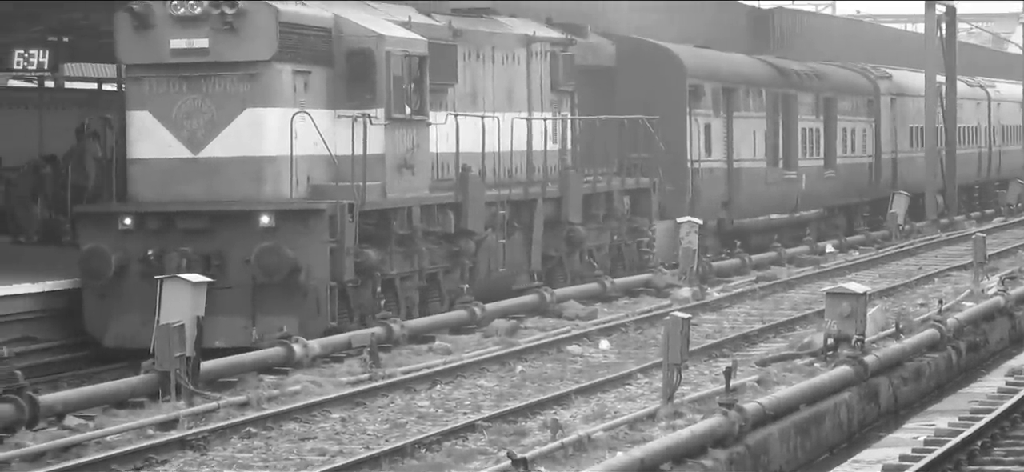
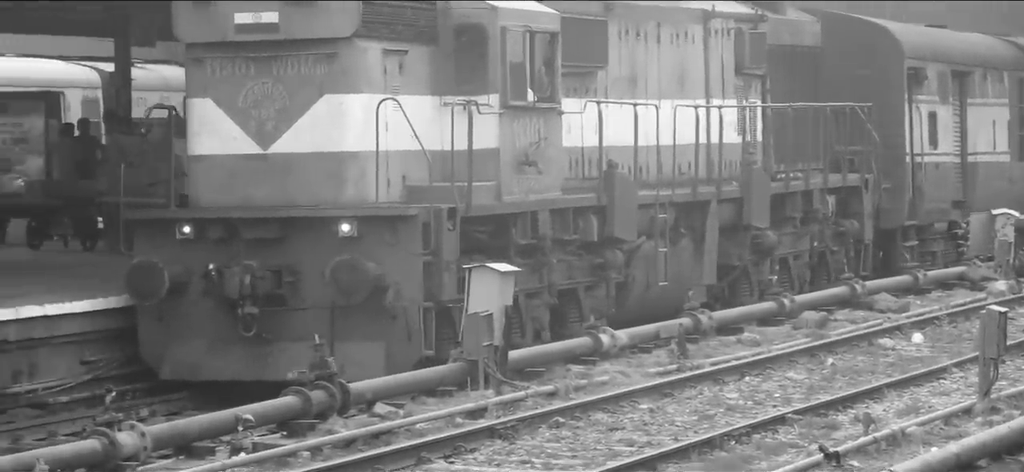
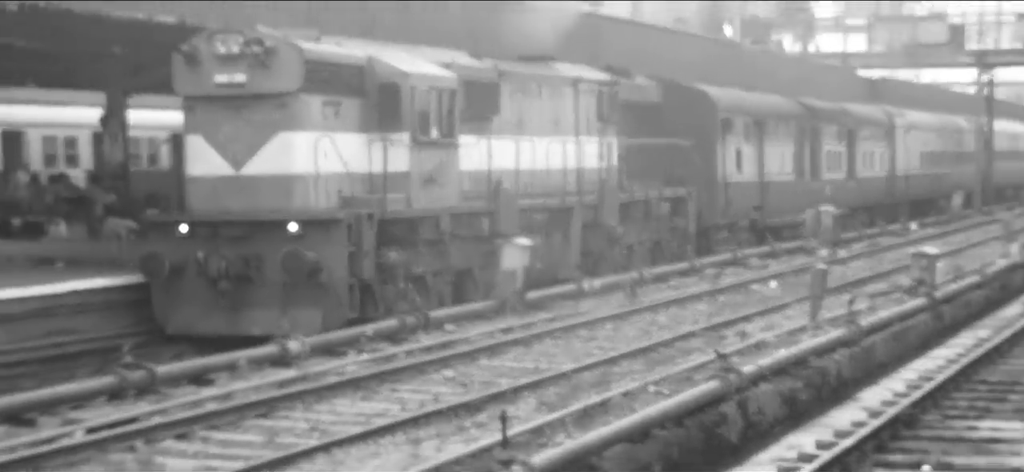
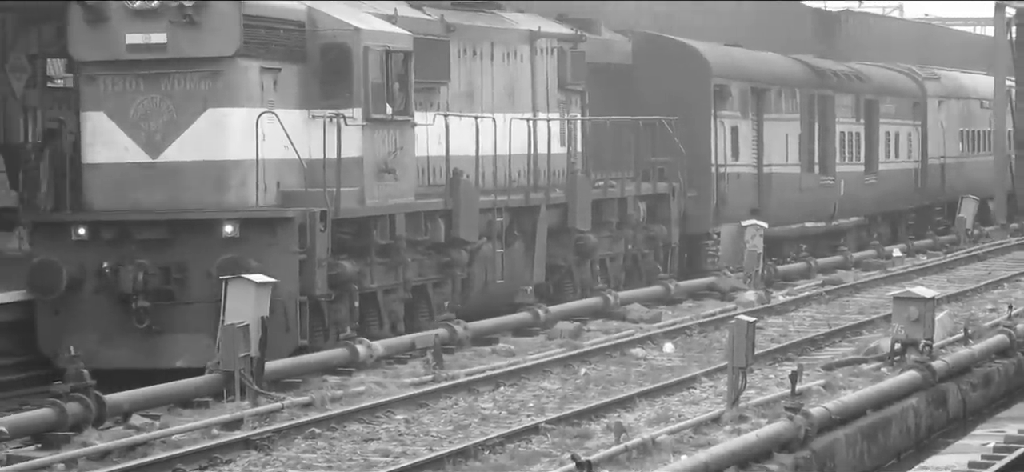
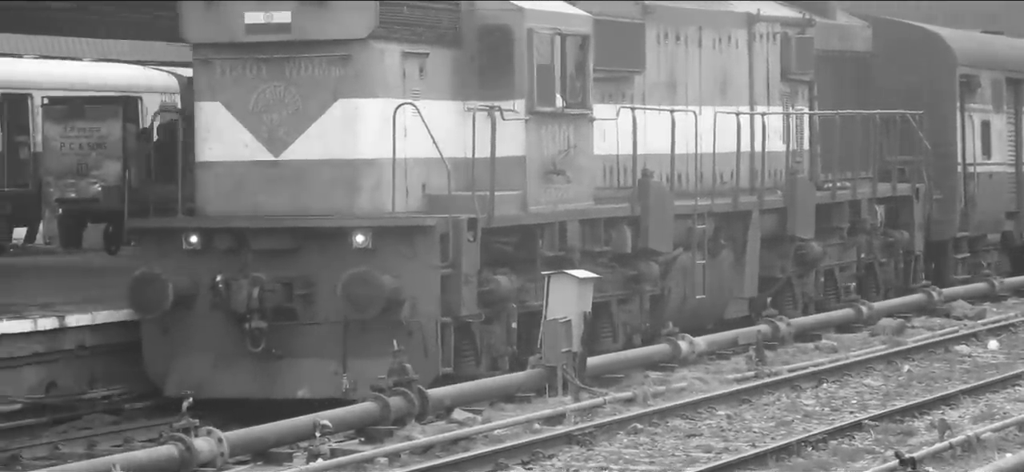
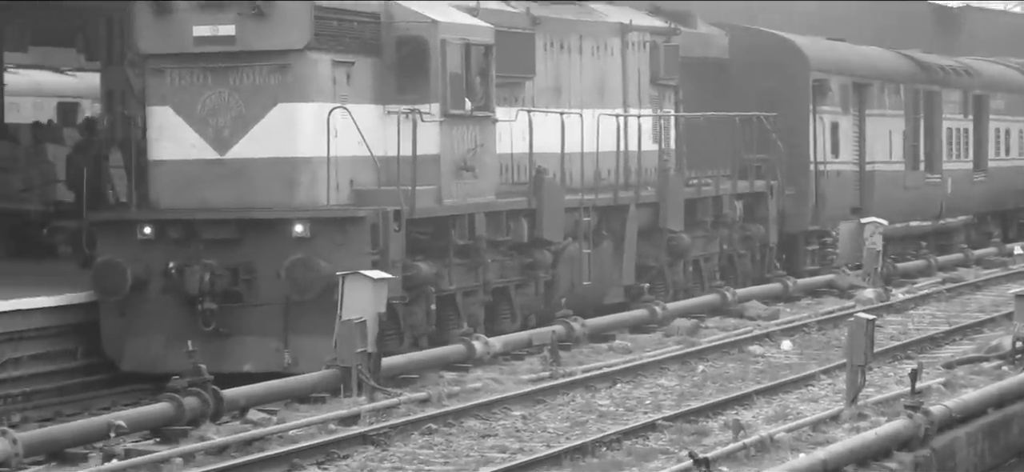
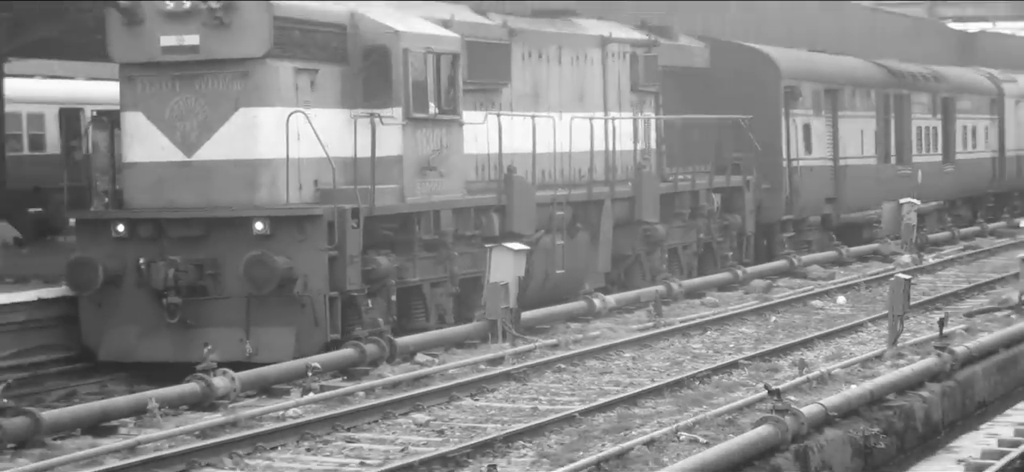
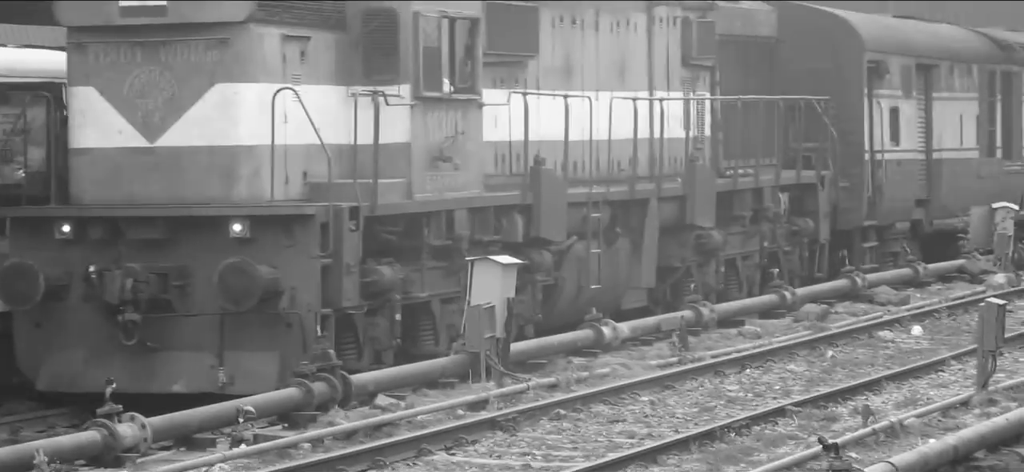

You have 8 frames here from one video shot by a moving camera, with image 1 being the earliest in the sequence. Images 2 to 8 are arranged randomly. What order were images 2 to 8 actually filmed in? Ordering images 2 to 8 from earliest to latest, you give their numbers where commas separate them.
4, 6, 2, 5, 8, 7, 3
